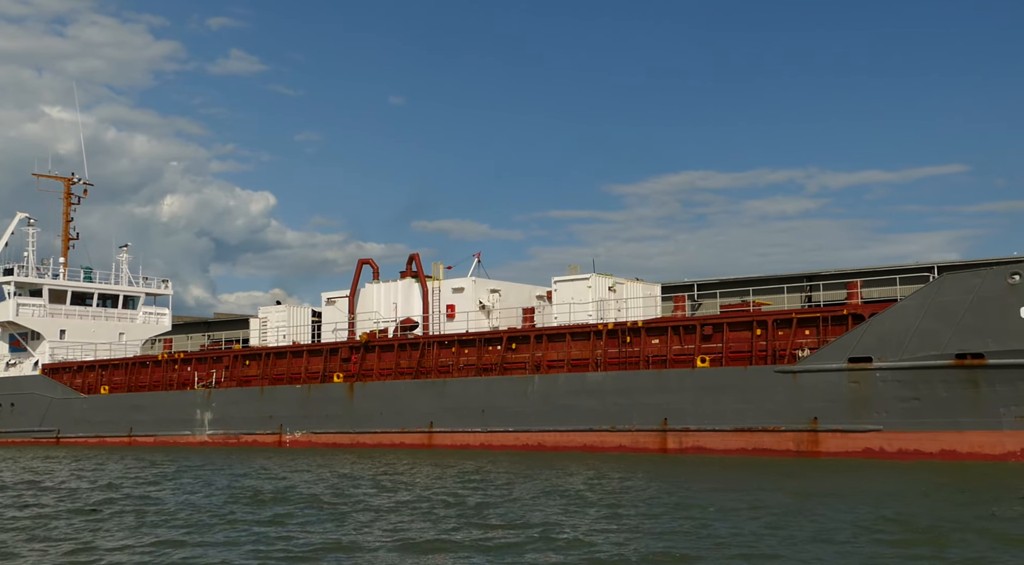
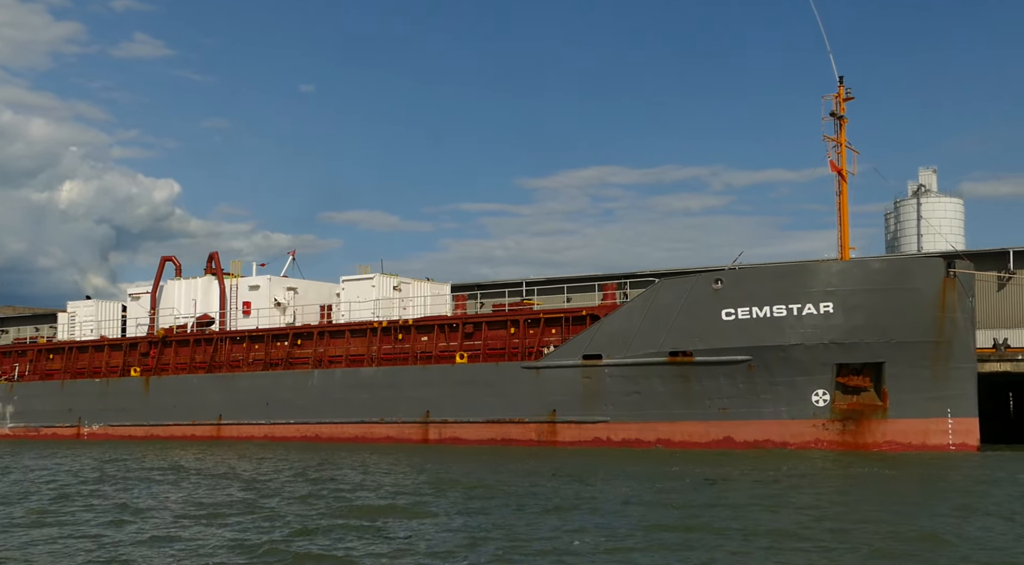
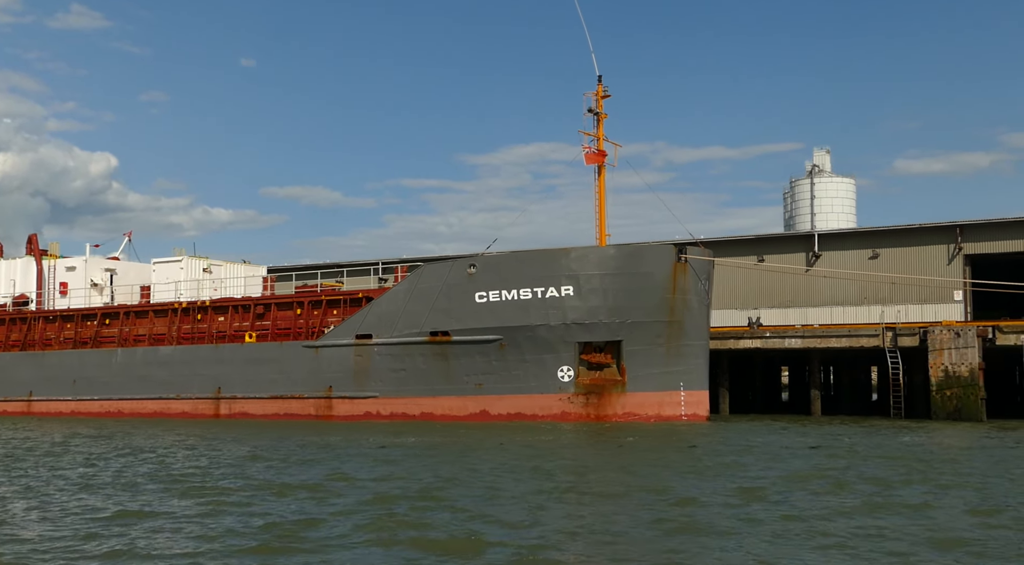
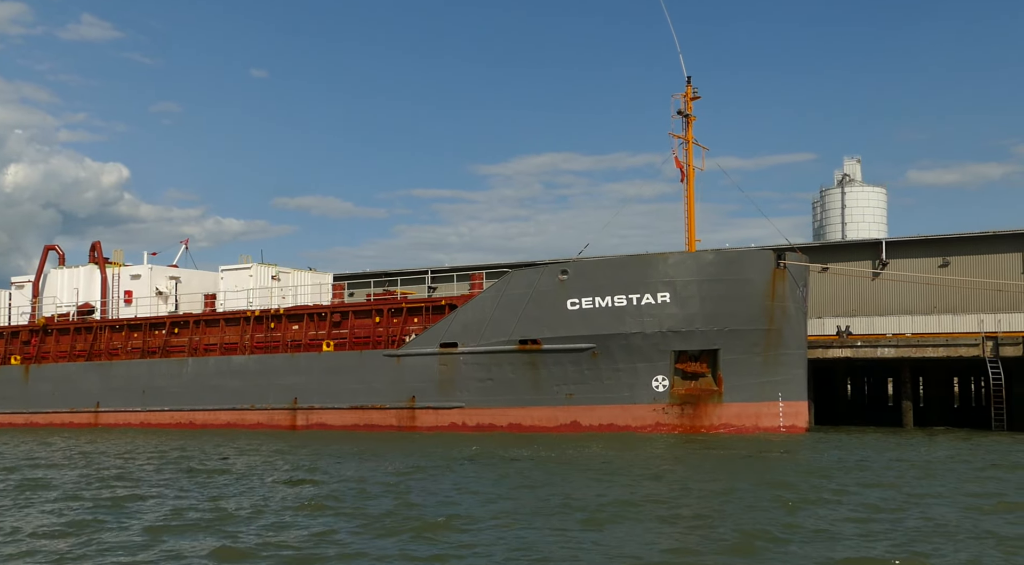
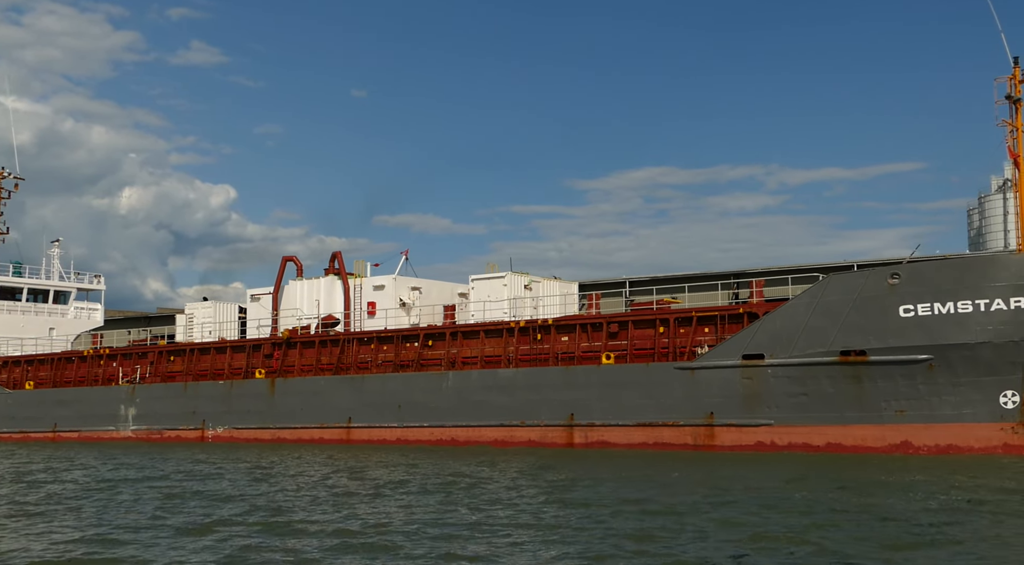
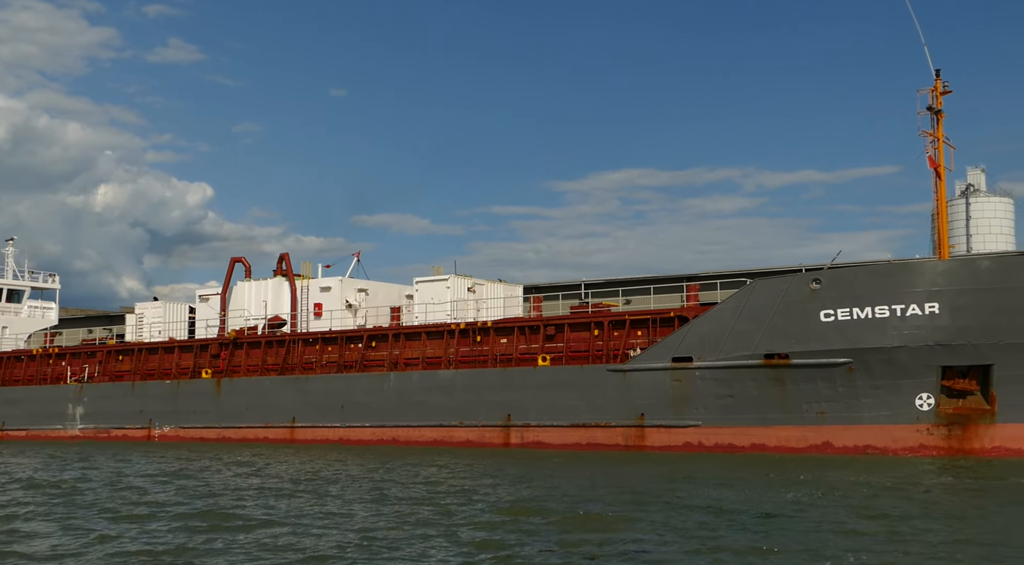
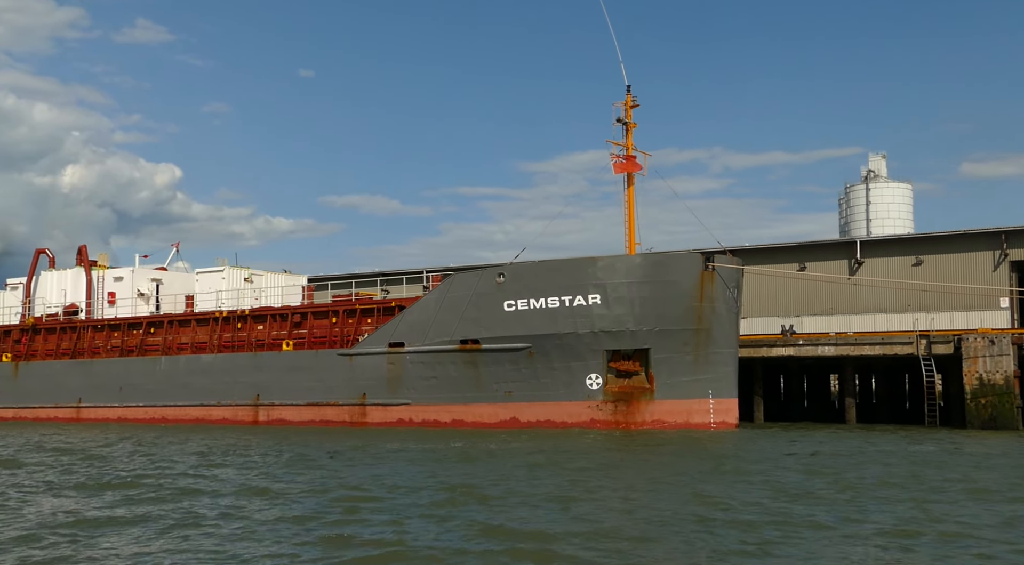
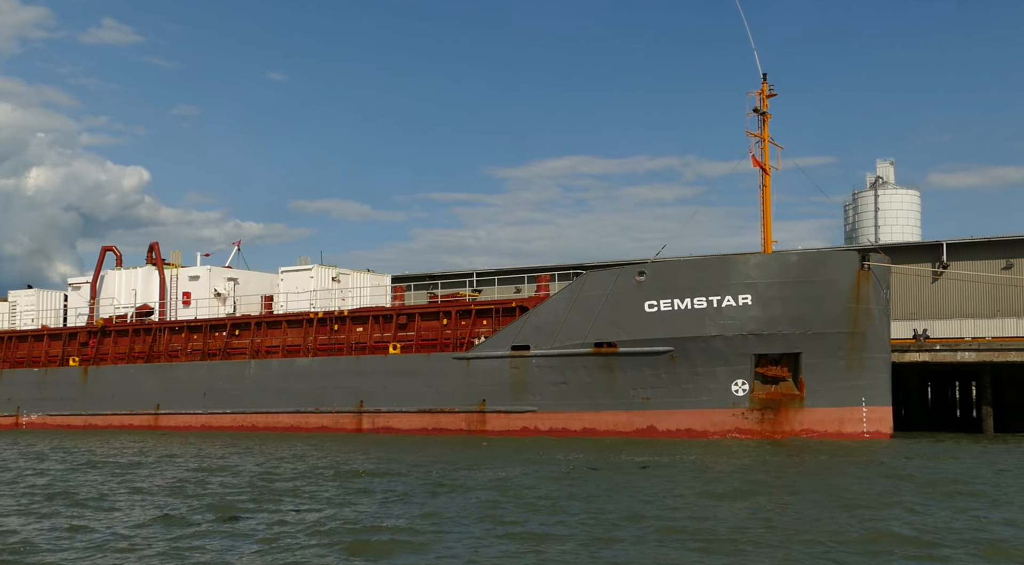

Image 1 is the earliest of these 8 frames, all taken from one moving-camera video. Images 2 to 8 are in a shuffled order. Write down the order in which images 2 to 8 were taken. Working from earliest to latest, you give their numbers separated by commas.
5, 6, 2, 8, 4, 3, 7
